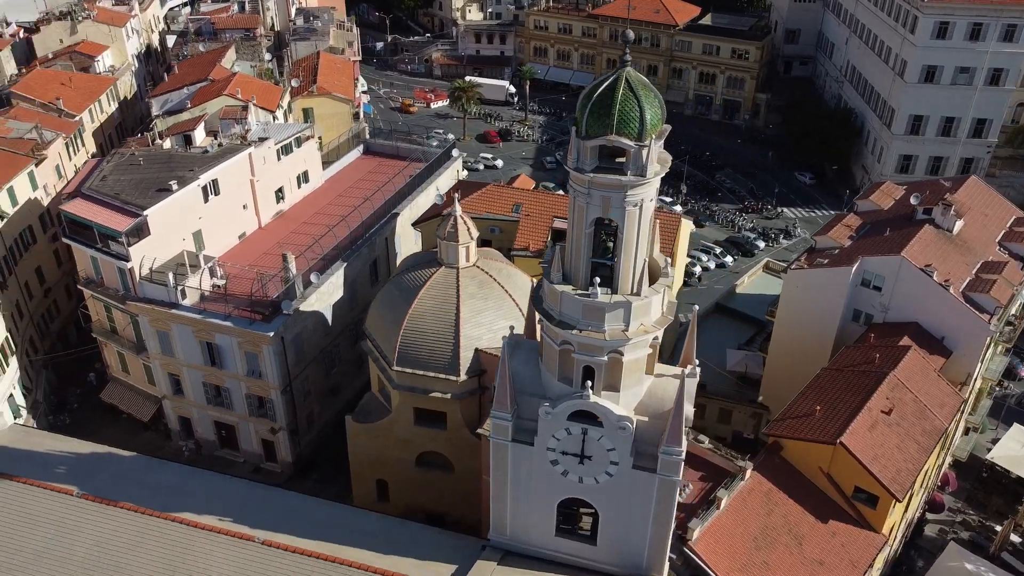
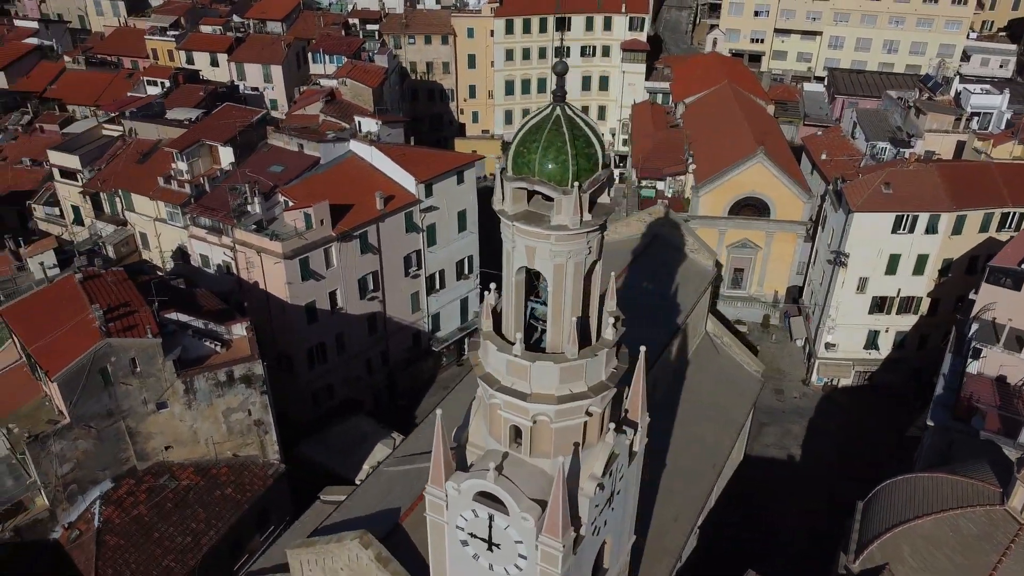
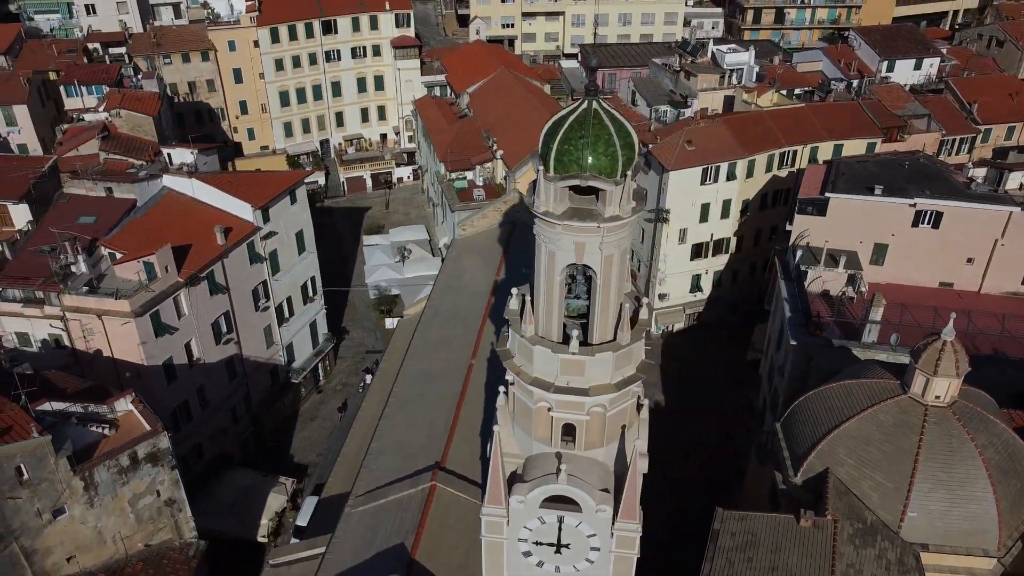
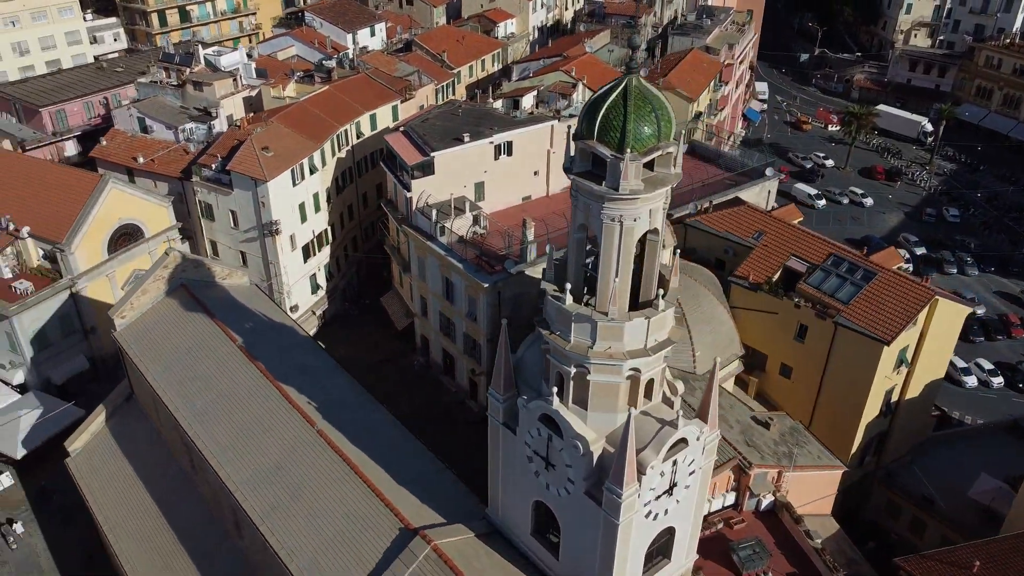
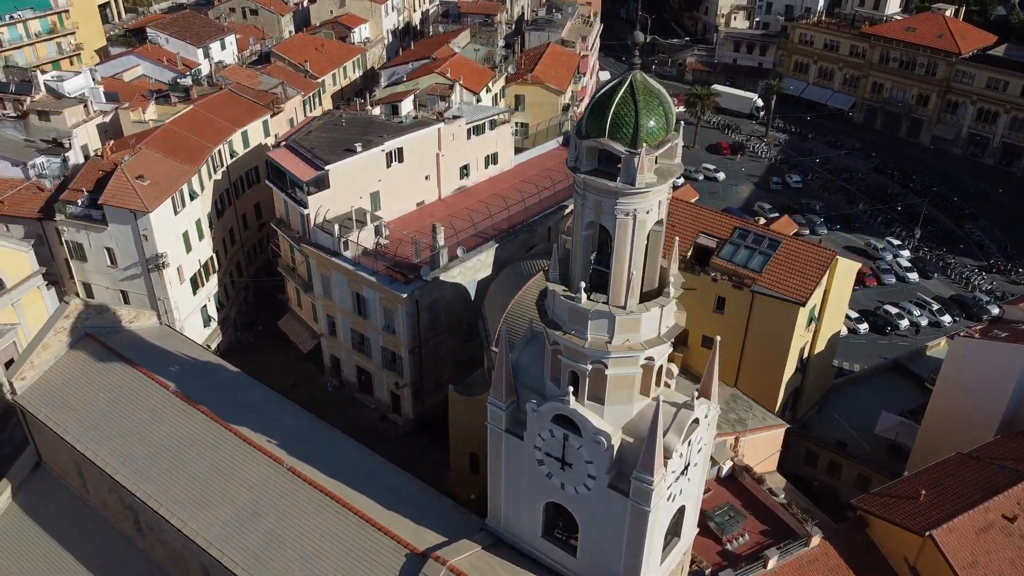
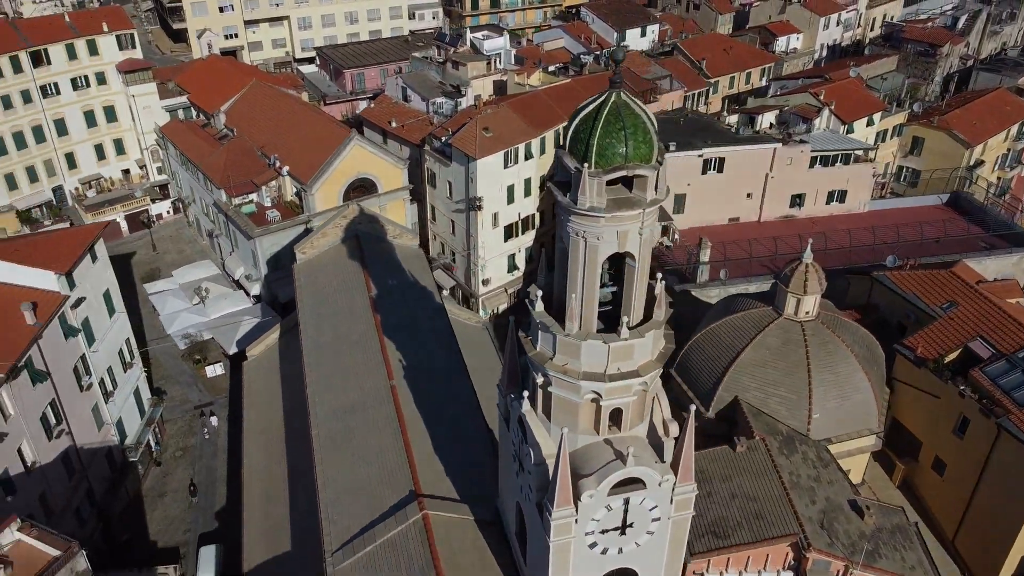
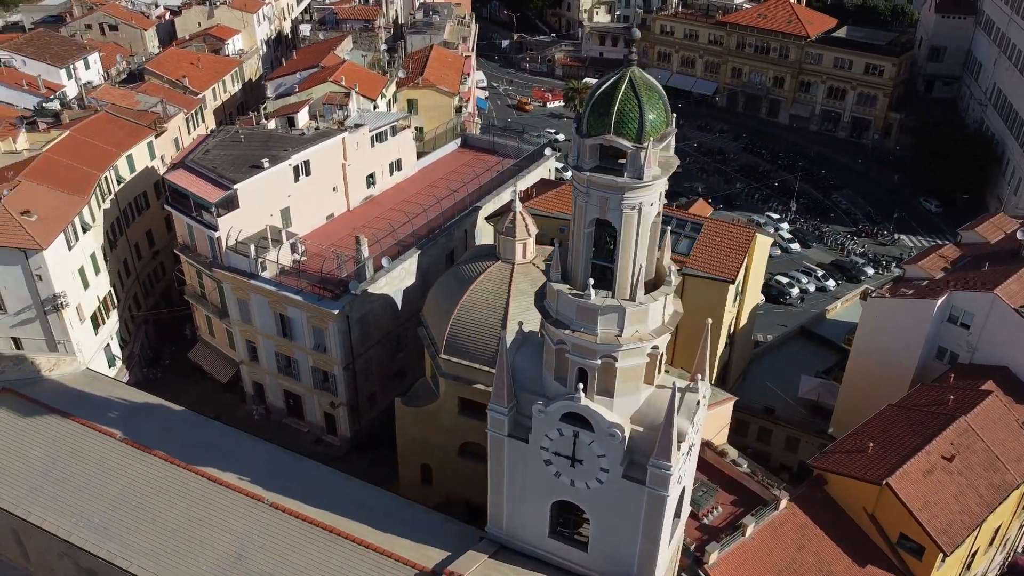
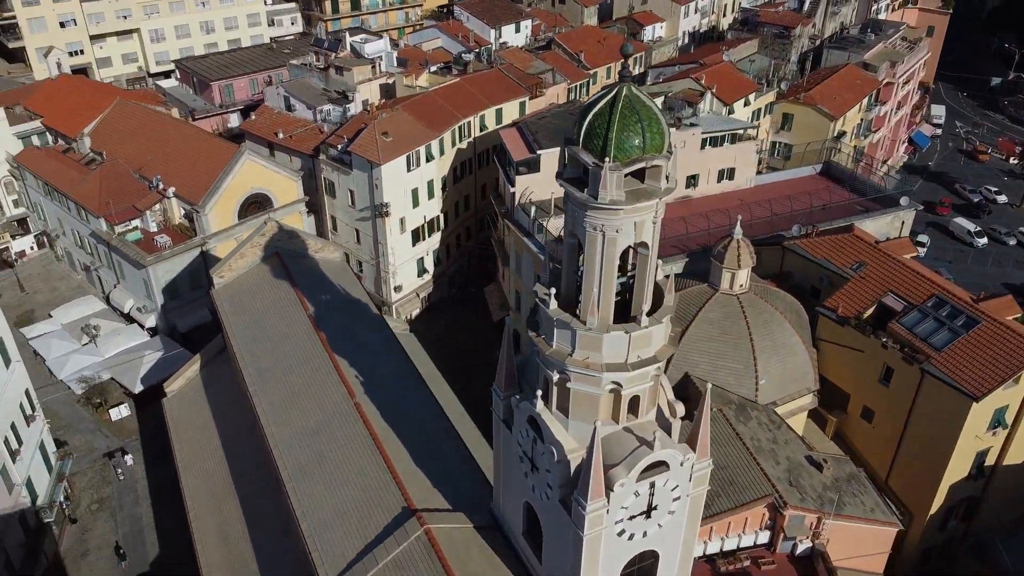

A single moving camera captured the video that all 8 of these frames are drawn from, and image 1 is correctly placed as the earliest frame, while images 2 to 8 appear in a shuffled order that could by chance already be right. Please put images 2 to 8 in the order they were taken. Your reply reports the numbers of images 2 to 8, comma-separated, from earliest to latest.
7, 5, 4, 8, 6, 3, 2
